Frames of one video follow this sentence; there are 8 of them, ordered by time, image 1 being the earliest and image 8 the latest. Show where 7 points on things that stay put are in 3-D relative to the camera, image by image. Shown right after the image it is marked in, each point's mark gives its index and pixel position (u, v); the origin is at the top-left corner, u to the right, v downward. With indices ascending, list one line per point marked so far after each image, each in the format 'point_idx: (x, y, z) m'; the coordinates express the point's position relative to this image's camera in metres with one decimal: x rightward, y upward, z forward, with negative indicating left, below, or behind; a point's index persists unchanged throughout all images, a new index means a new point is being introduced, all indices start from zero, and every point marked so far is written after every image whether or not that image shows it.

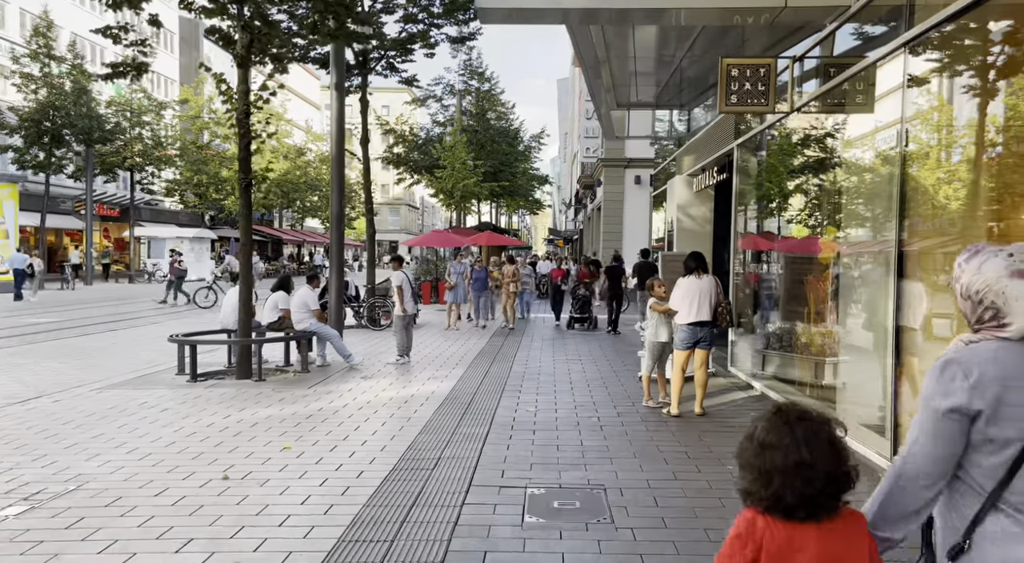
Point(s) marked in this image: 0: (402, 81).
0: (-2.7, +4.8, +17.8) m
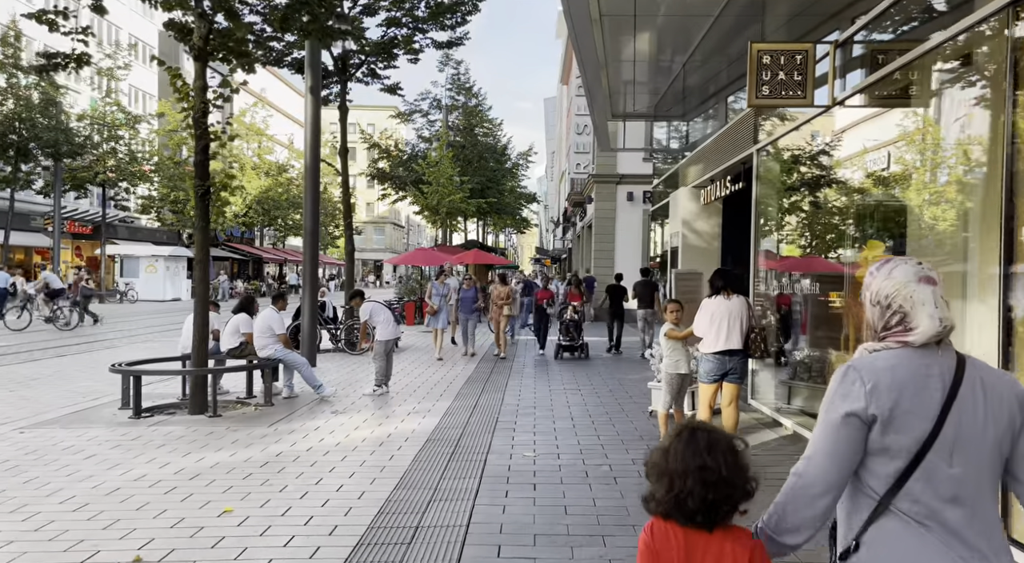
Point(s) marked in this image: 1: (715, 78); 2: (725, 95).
0: (-2.9, +4.4, +16.8) m
1: (+3.8, +3.9, +14.2) m
2: (+3.9, +3.4, +13.6) m
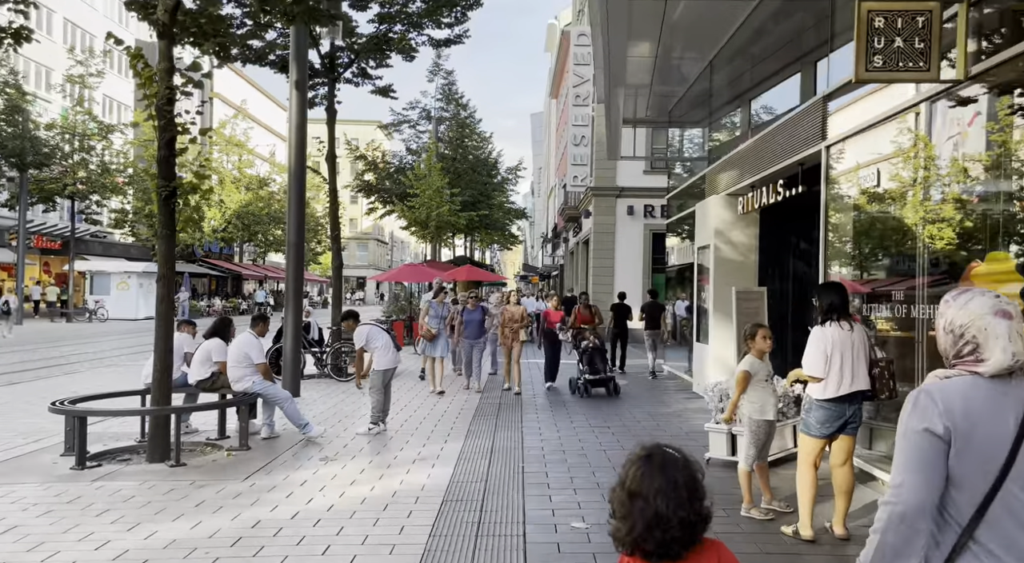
0: (-2.9, +4.0, +15.4) m
1: (+4.0, +3.5, +13.0) m
2: (+4.0, +3.1, +12.4) m
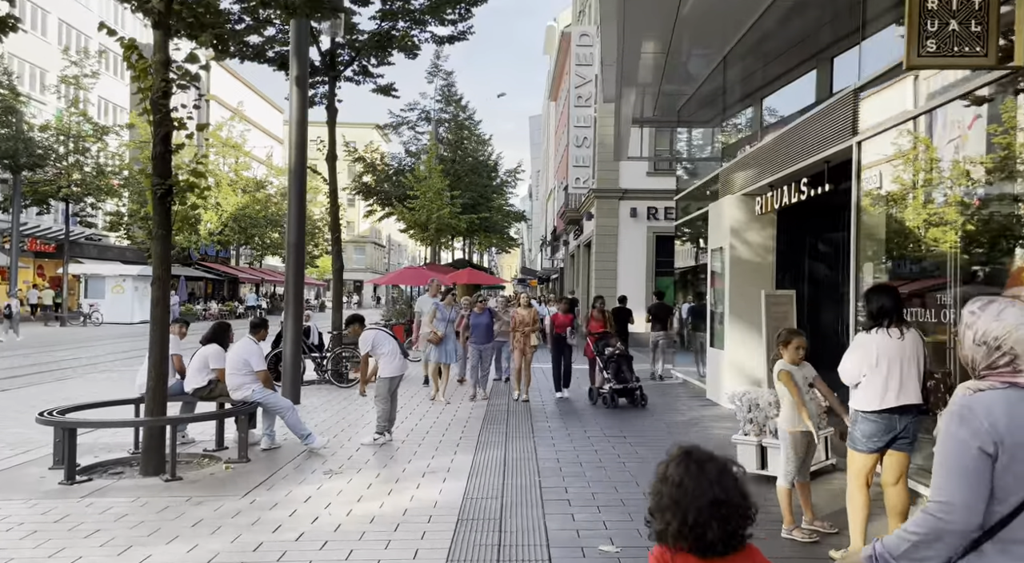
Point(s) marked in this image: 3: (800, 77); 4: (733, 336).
0: (-2.8, +3.9, +15.1) m
1: (+4.1, +3.5, +12.7) m
2: (+4.1, +3.1, +12.1) m
3: (+4.3, +3.1, +11.2) m
4: (+3.1, -0.8, +10.3) m
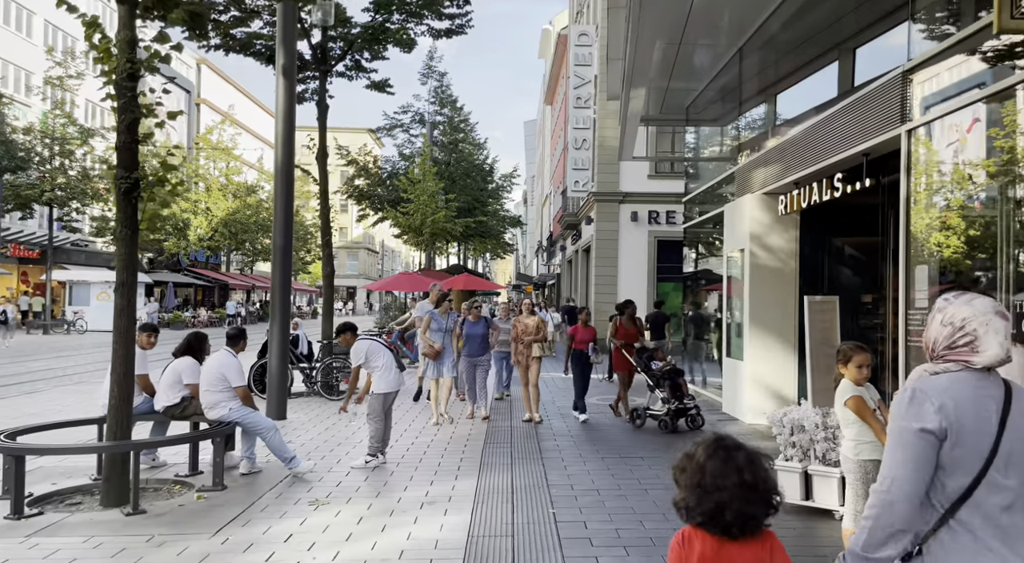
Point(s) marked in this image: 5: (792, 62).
0: (-2.8, +3.8, +14.3) m
1: (+4.1, +3.4, +12.0) m
2: (+4.2, +3.0, +11.4) m
3: (+4.4, +3.0, +10.5) m
4: (+3.1, -0.8, +9.5) m
5: (+4.3, +3.3, +11.1) m
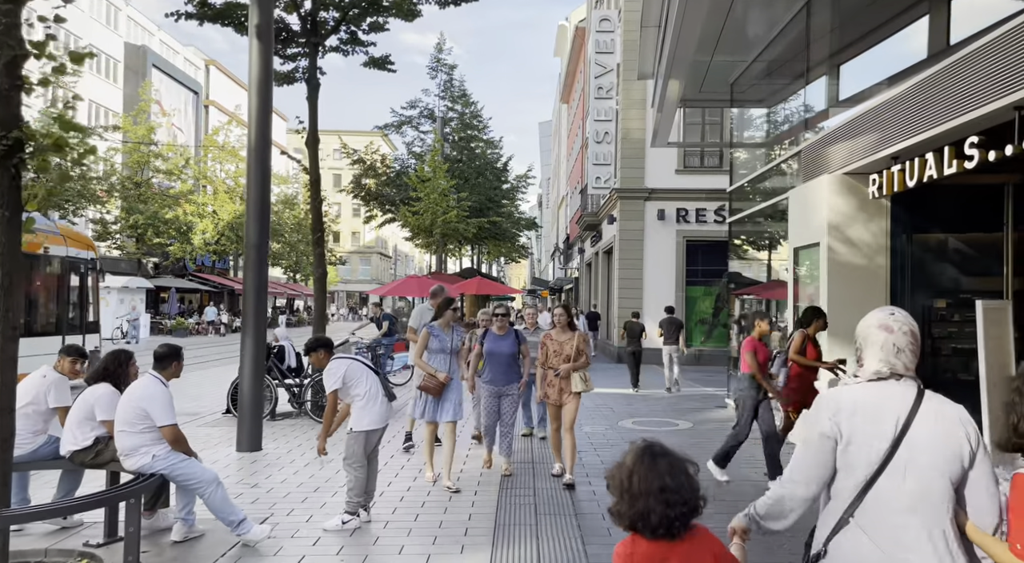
0: (-2.4, +3.7, +12.6) m
1: (+4.4, +3.4, +10.1) m
2: (+4.4, +3.0, +9.5) m
3: (+4.6, +3.0, +8.6) m
4: (+3.3, -0.8, +7.7) m
5: (+4.5, +3.3, +9.3) m
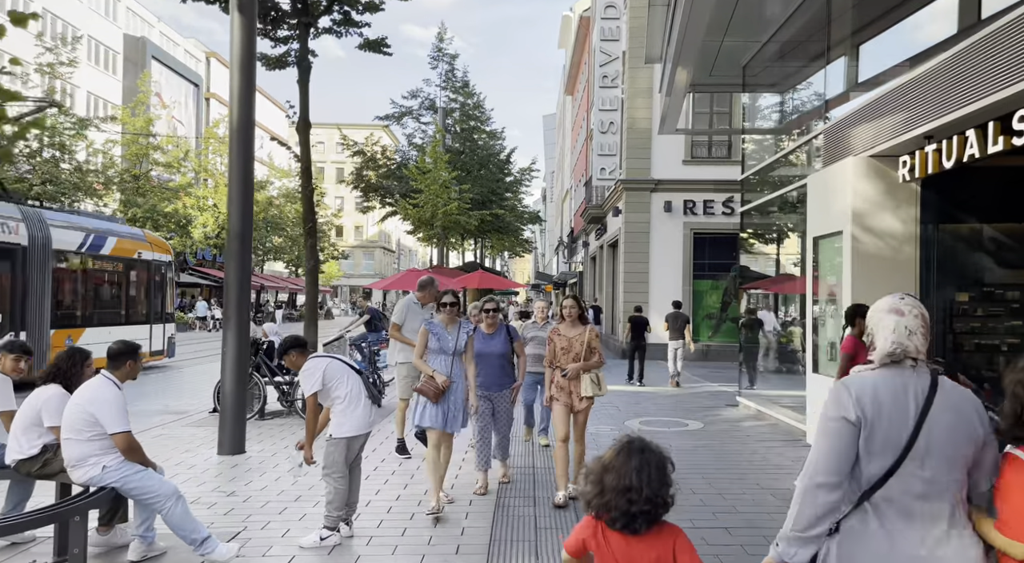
0: (-2.4, +3.9, +12.0) m
1: (+4.4, +3.5, +9.5) m
2: (+4.4, +3.1, +8.9) m
3: (+4.6, +3.1, +8.0) m
4: (+3.3, -0.8, +7.1) m
5: (+4.5, +3.4, +8.7) m
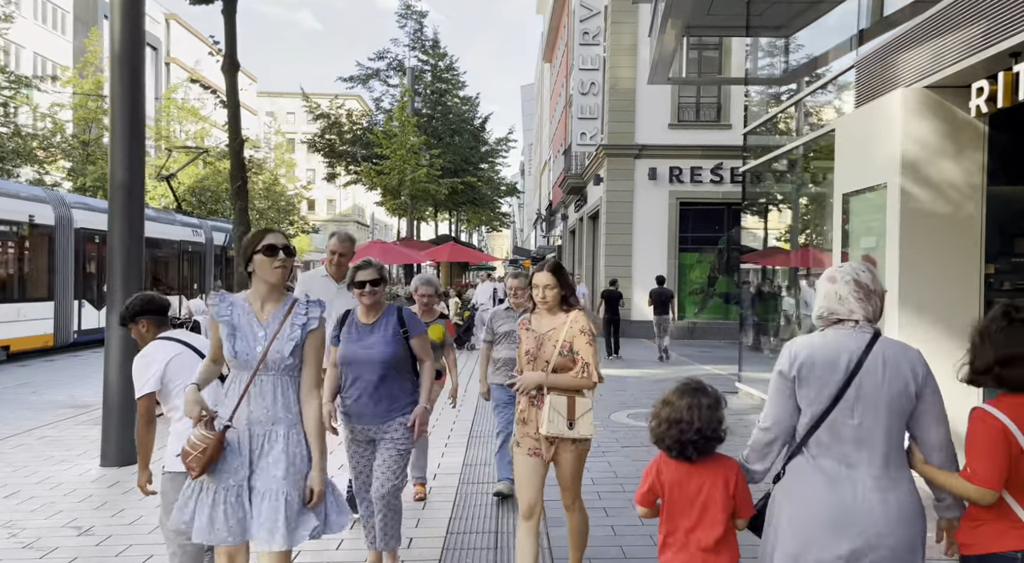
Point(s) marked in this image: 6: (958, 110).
0: (-2.9, +4.3, +10.2) m
1: (+4.0, +3.8, +7.9) m
2: (+4.1, +3.4, +7.3) m
3: (+4.3, +3.4, +6.4) m
4: (+3.0, -0.5, +5.6) m
5: (+4.2, +3.7, +7.1) m
6: (+3.5, +1.3, +5.8) m
